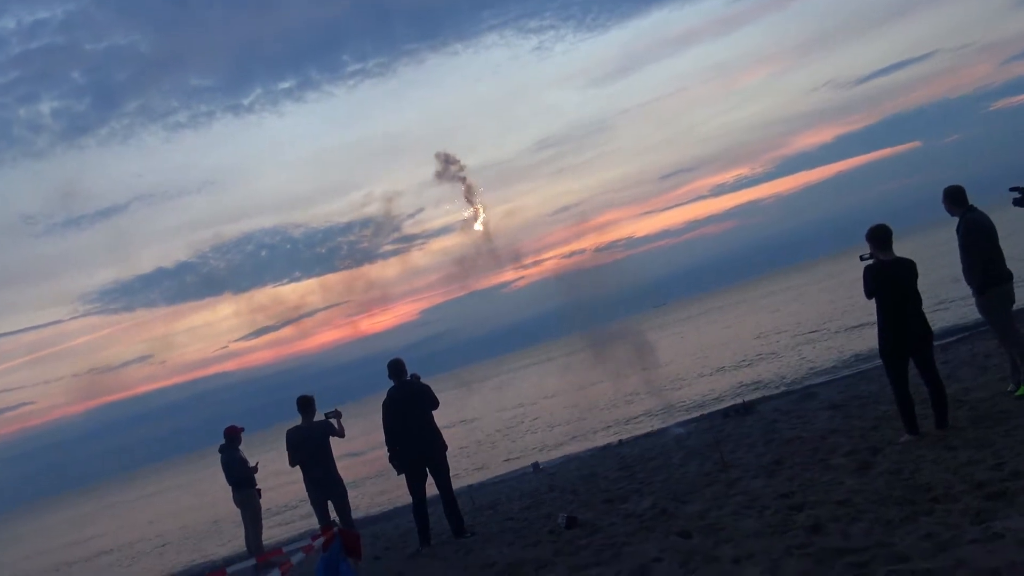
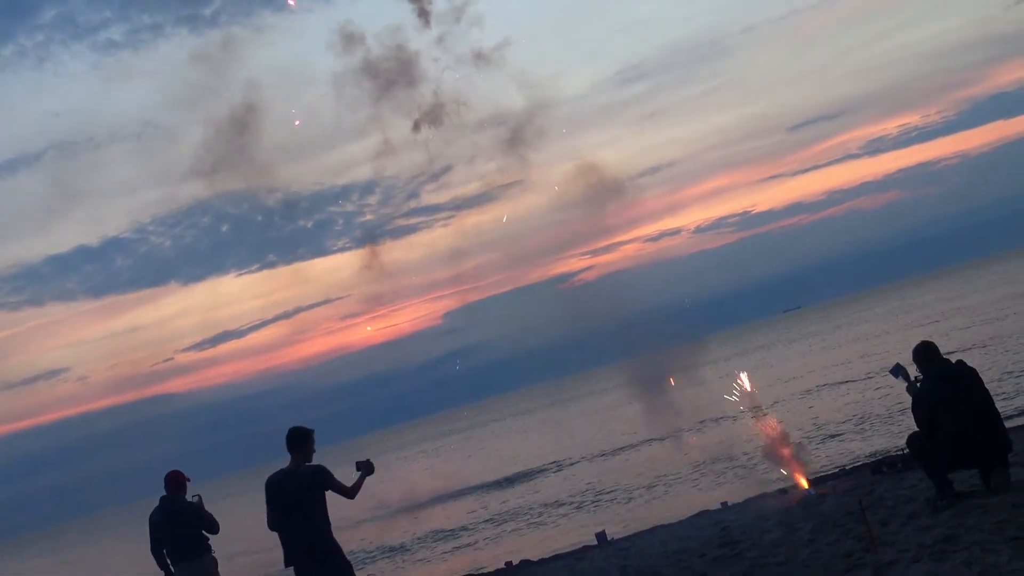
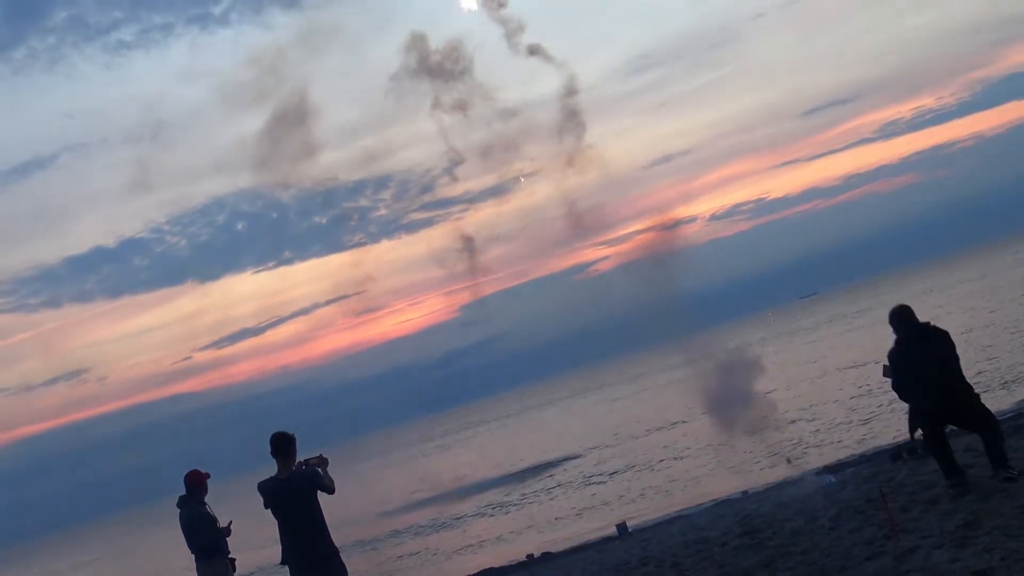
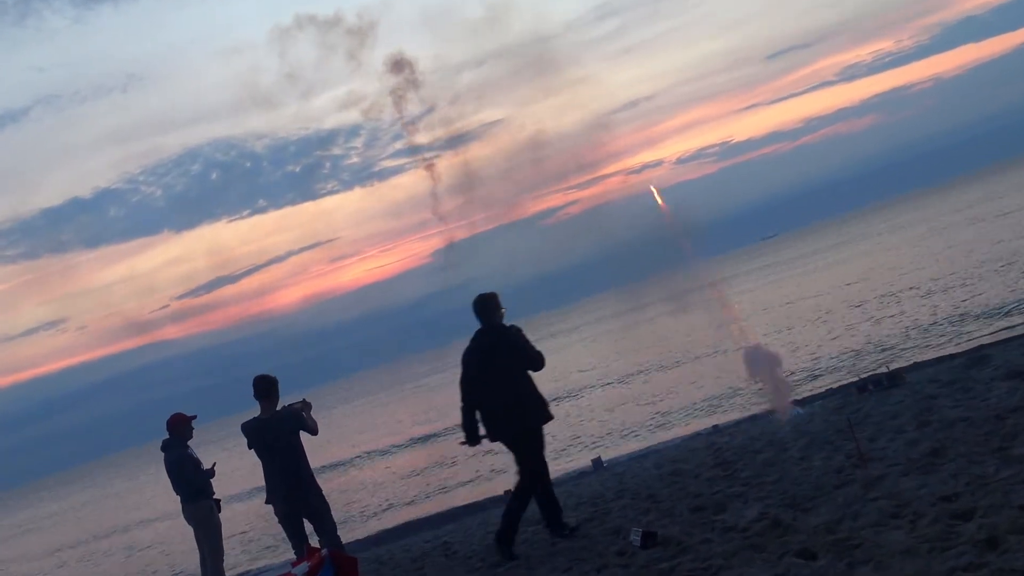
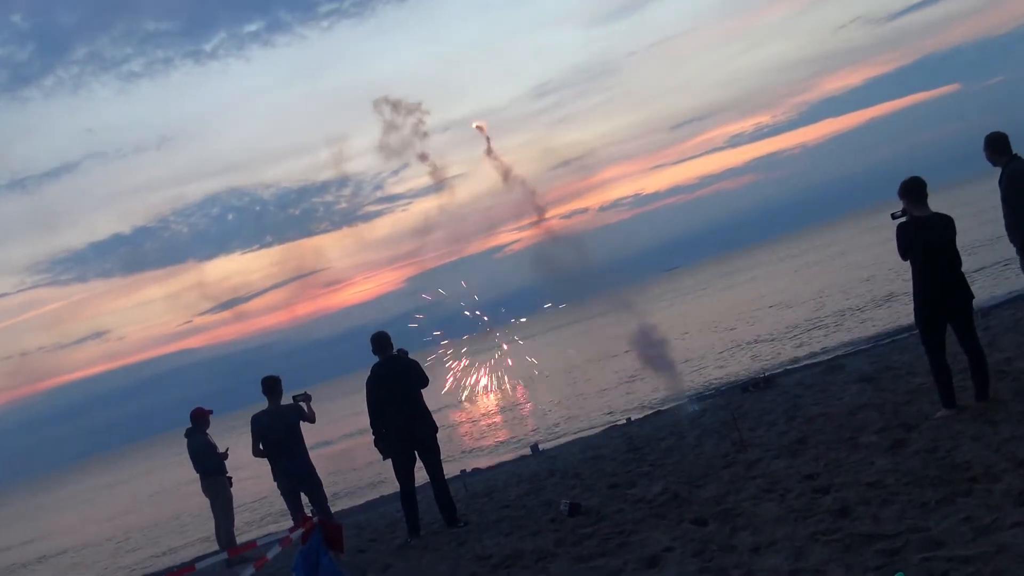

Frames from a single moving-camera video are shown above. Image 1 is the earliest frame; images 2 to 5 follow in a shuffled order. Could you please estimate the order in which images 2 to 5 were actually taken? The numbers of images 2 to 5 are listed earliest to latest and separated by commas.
5, 4, 3, 2
